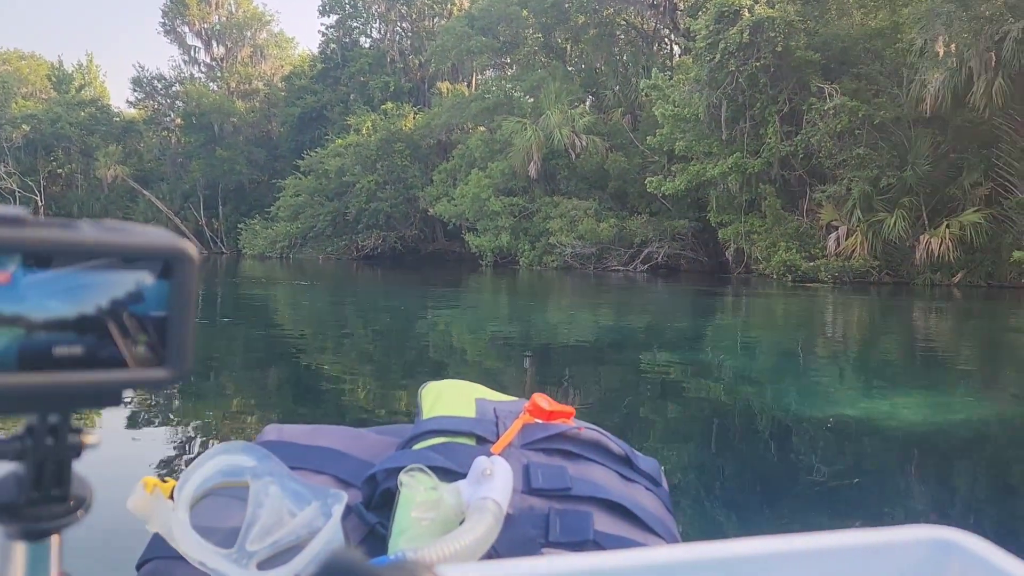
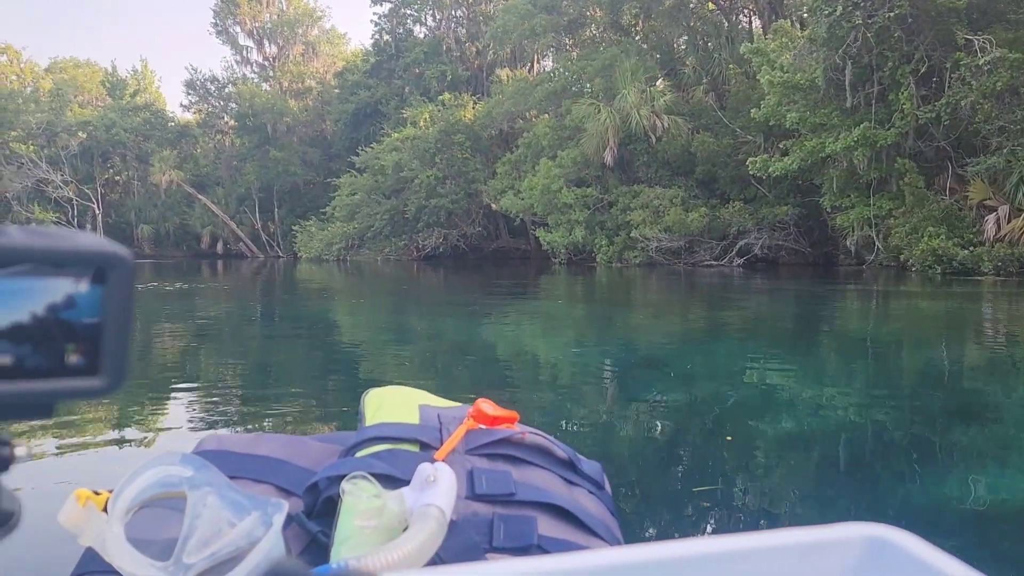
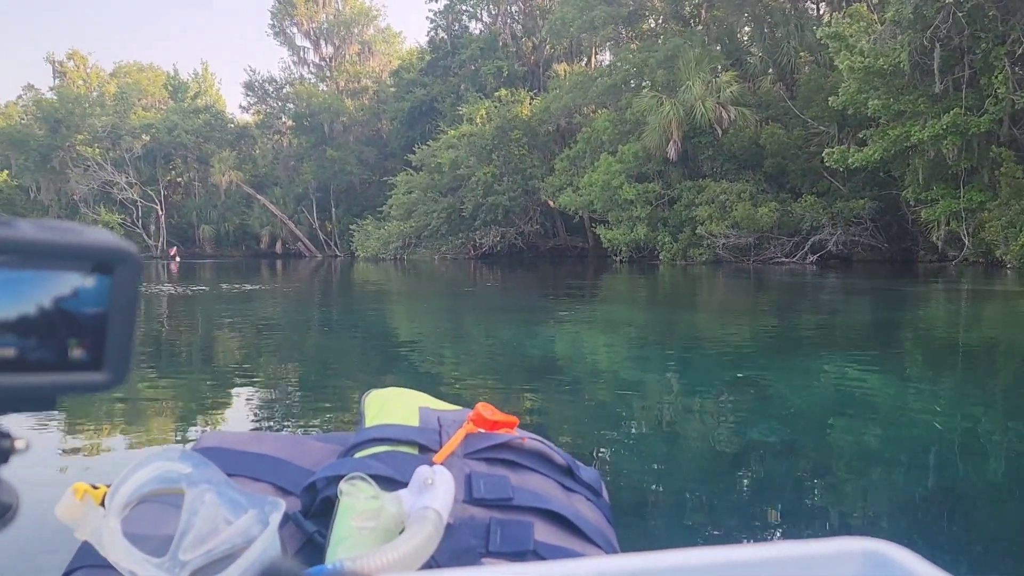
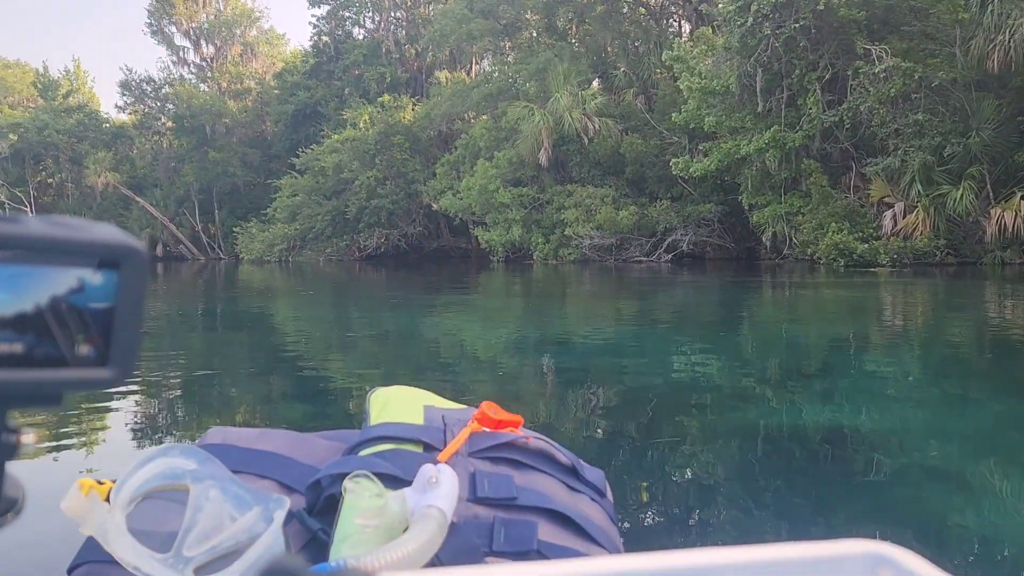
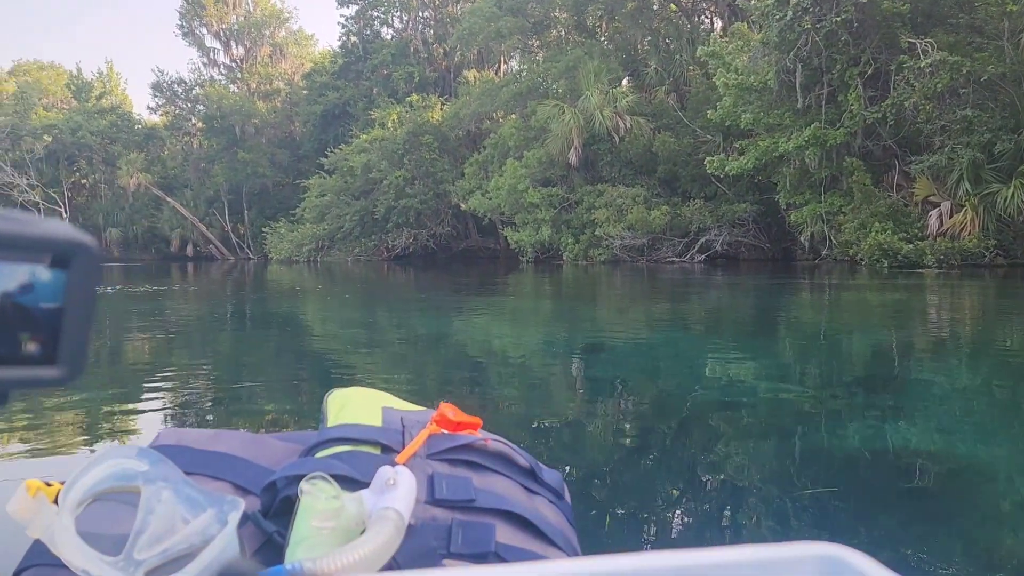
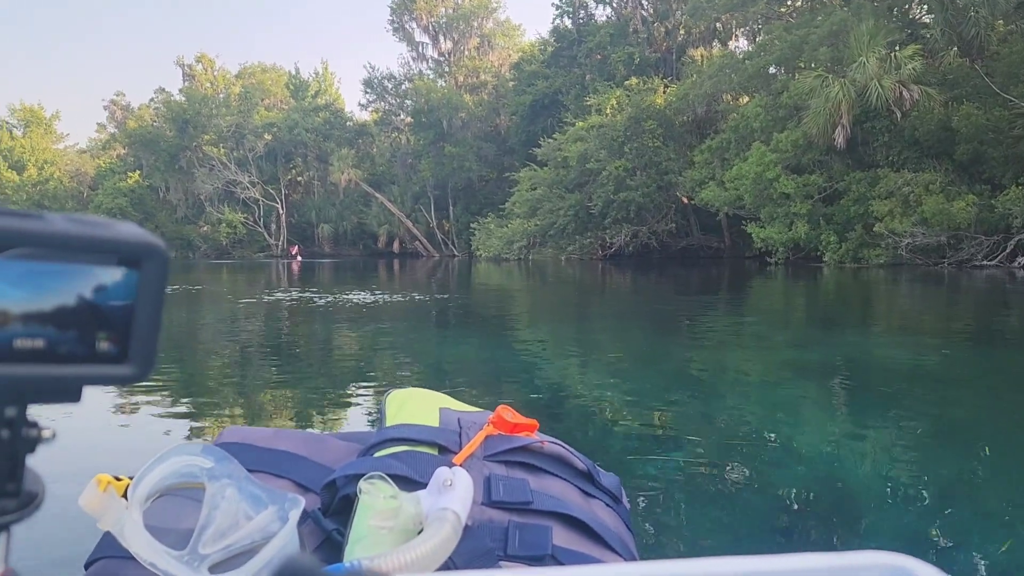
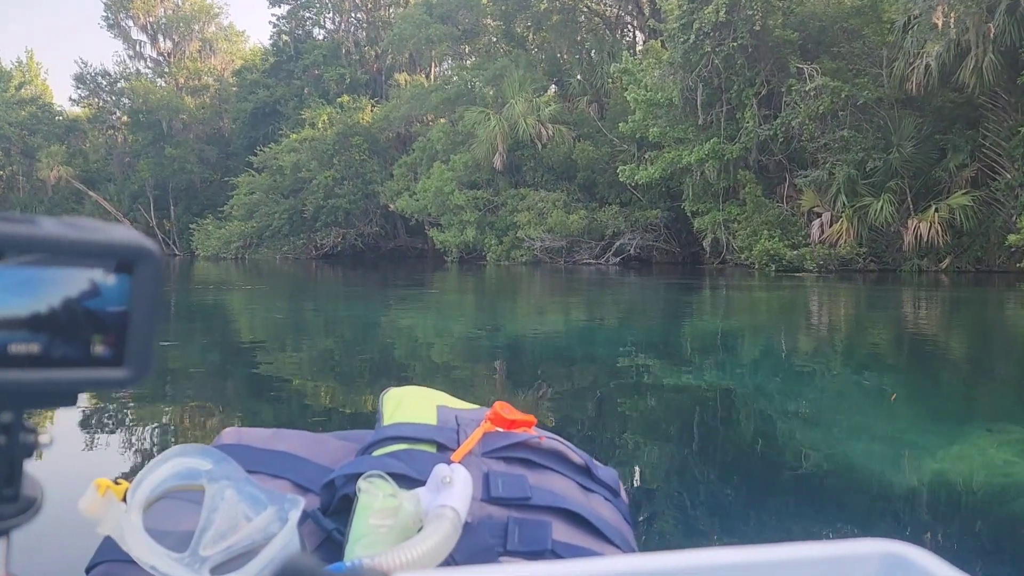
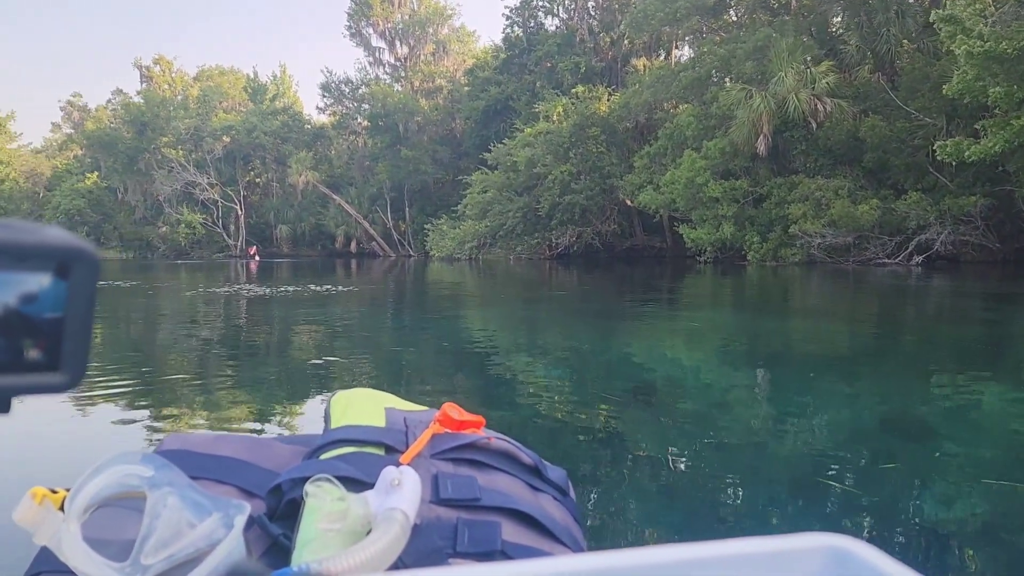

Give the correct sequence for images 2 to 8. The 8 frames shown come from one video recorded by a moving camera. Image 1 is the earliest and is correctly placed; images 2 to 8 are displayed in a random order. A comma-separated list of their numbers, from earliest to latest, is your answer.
7, 4, 5, 2, 3, 8, 6
